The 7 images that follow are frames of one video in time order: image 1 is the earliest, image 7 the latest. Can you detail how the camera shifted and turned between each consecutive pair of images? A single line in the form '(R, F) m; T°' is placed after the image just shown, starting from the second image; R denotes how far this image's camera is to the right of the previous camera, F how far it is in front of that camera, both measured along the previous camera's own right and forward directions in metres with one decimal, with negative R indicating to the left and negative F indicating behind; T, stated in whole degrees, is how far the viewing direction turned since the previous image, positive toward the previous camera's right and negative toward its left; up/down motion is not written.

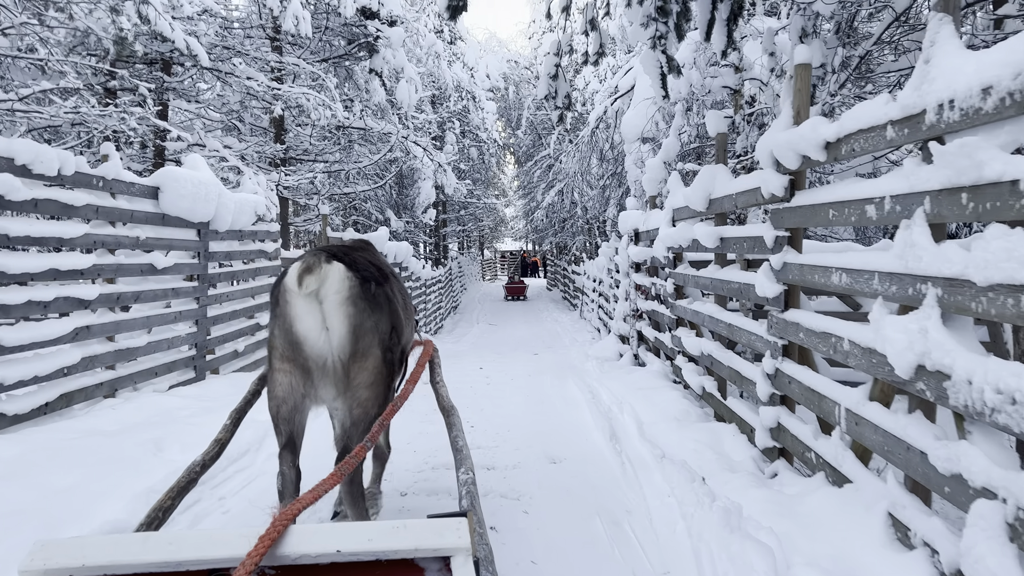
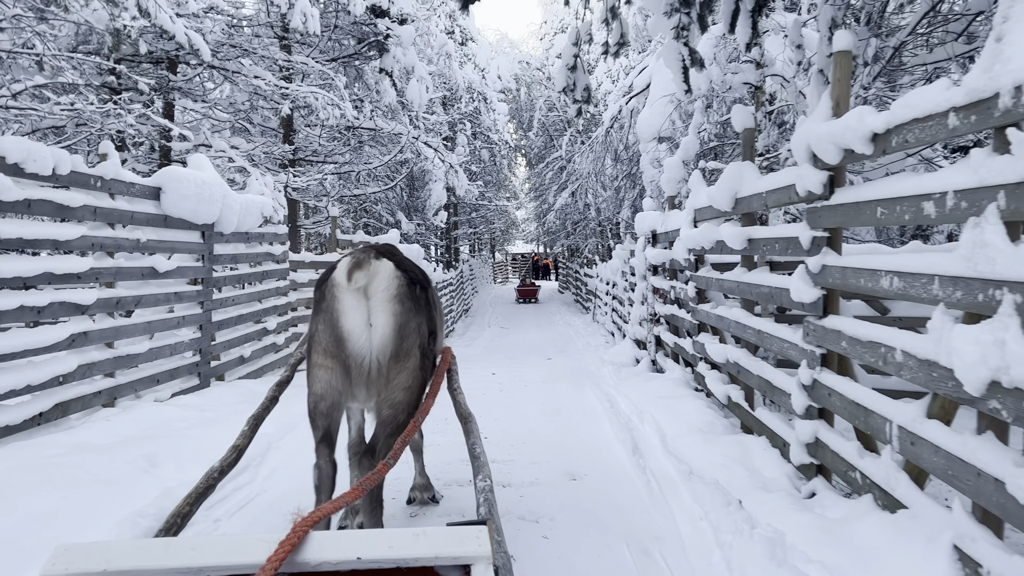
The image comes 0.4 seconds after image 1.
(0.0, +0.2) m; -1°
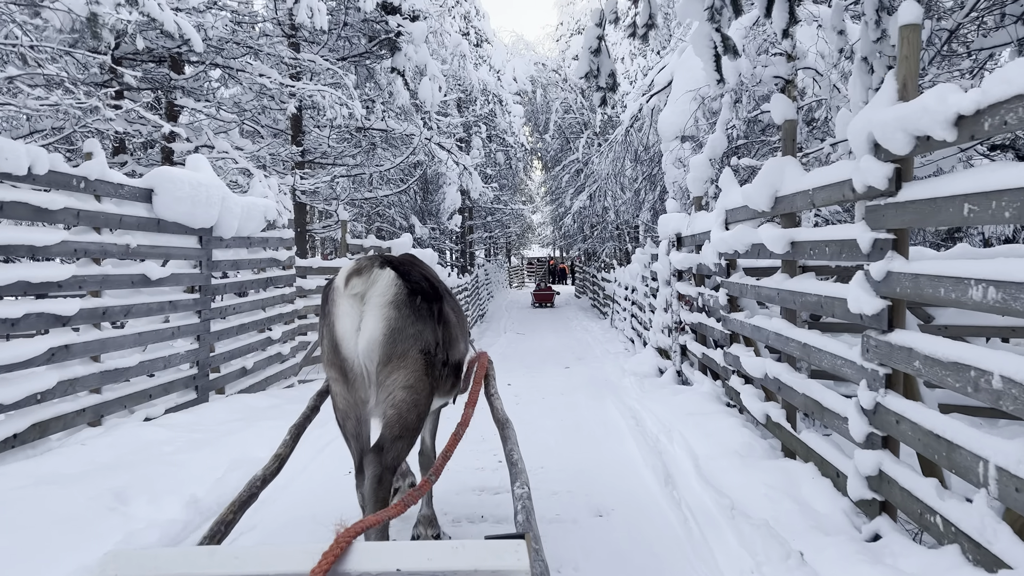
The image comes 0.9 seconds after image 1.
(0.0, +0.4) m; -1°
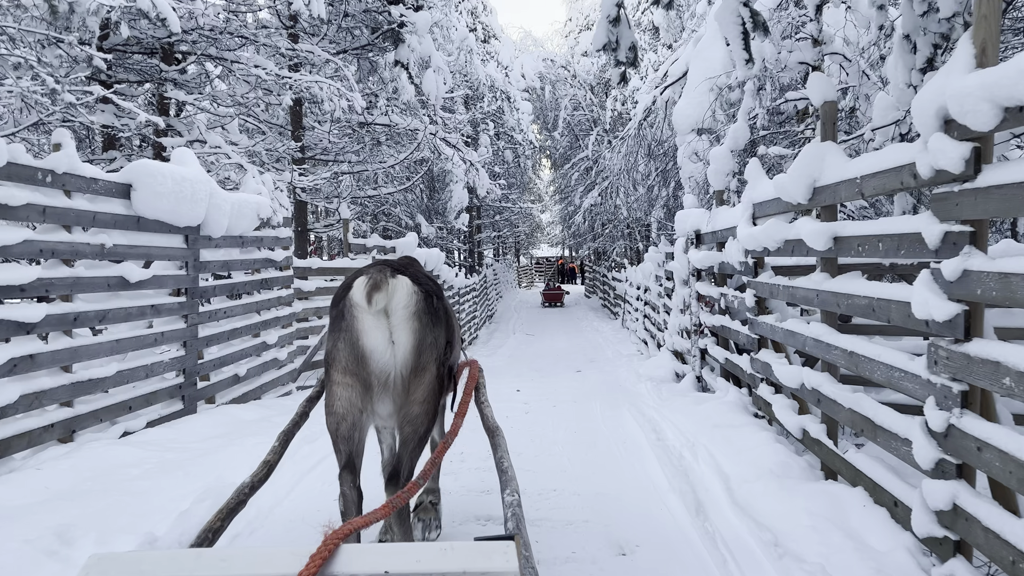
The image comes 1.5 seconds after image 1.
(0.0, +0.4) m; -1°
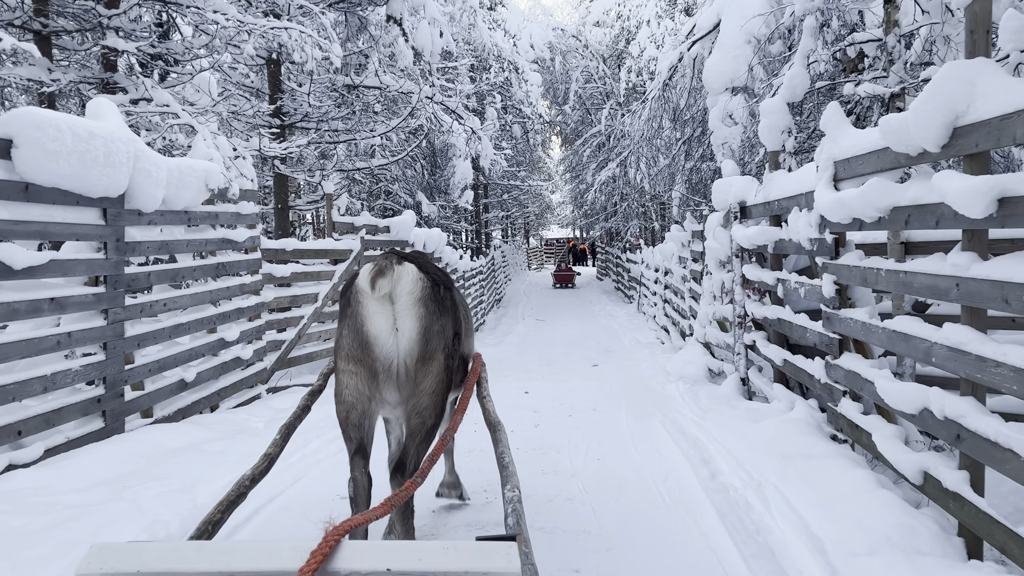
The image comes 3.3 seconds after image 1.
(0.0, +1.1) m; -1°
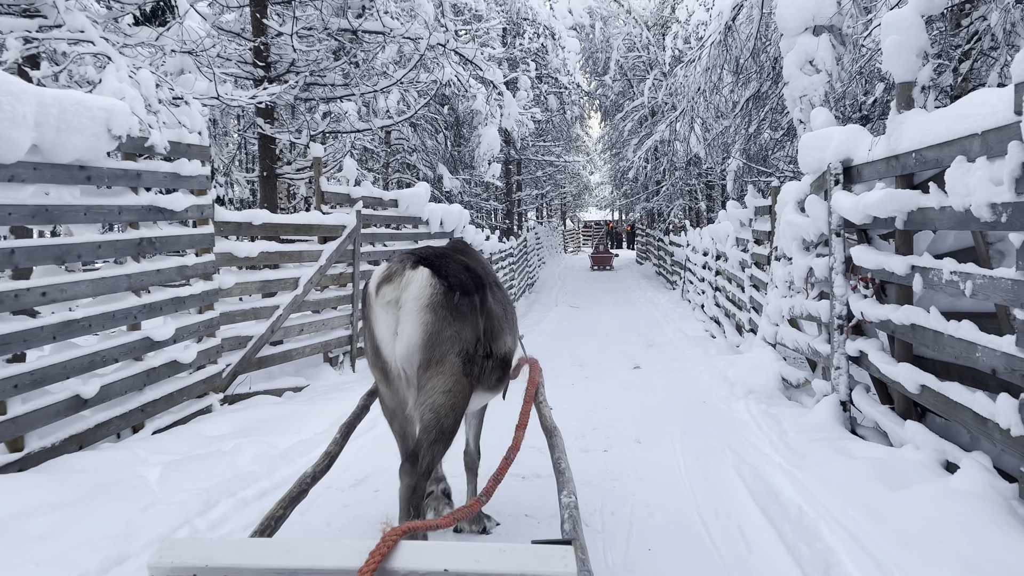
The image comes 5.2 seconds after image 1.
(+0.1, +1.4) m; -3°
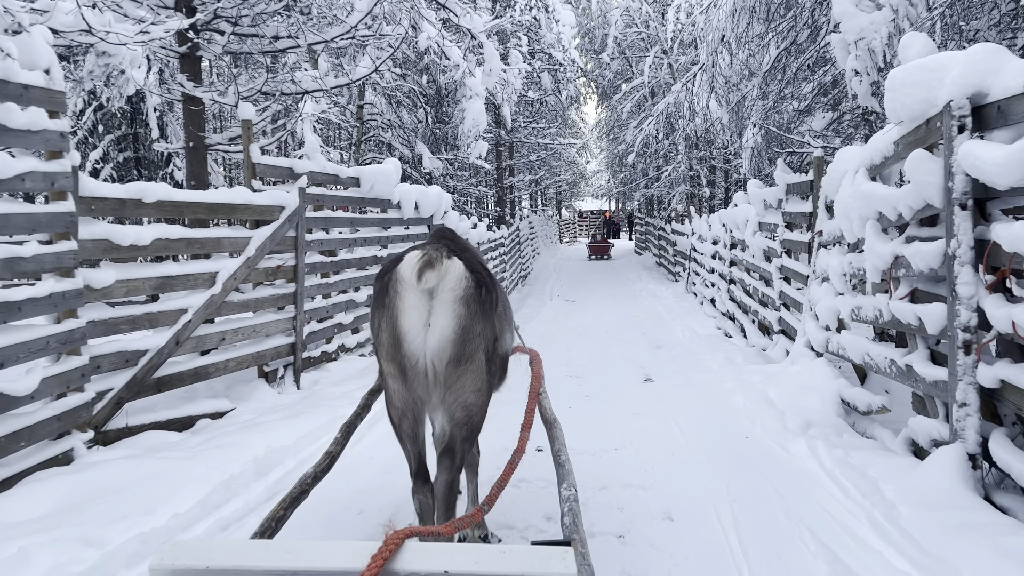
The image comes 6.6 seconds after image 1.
(+0.1, +1.4) m; 0°
